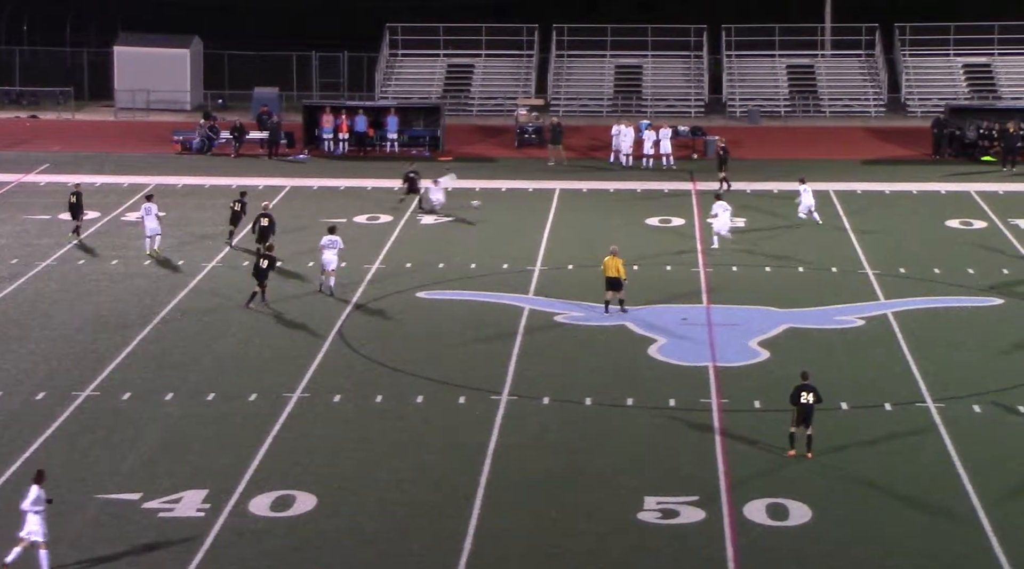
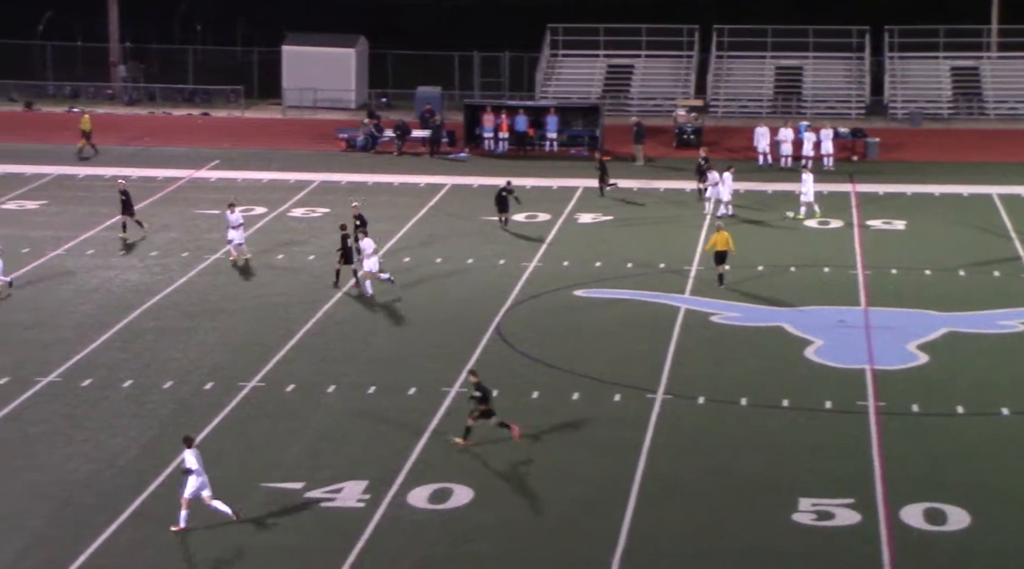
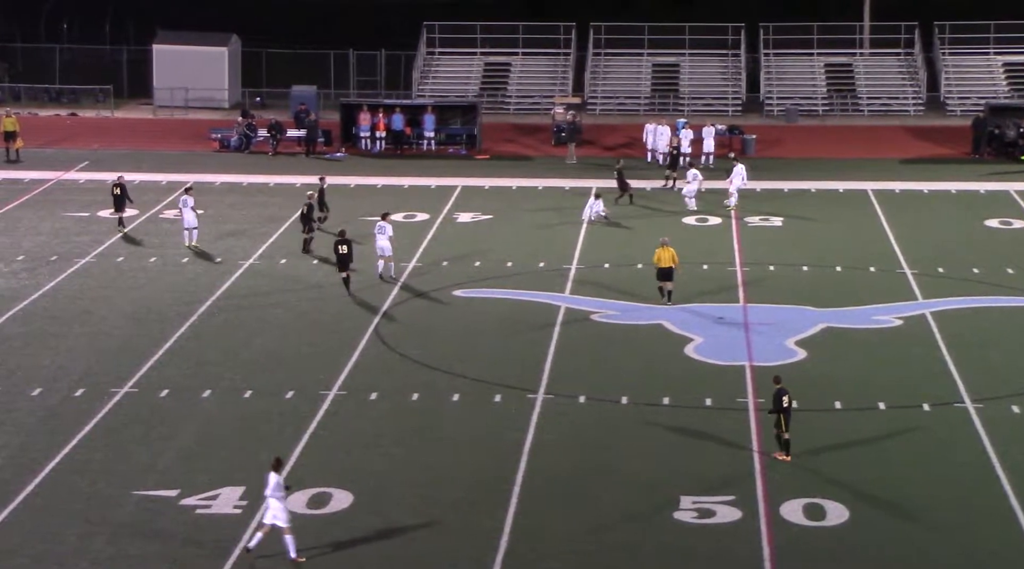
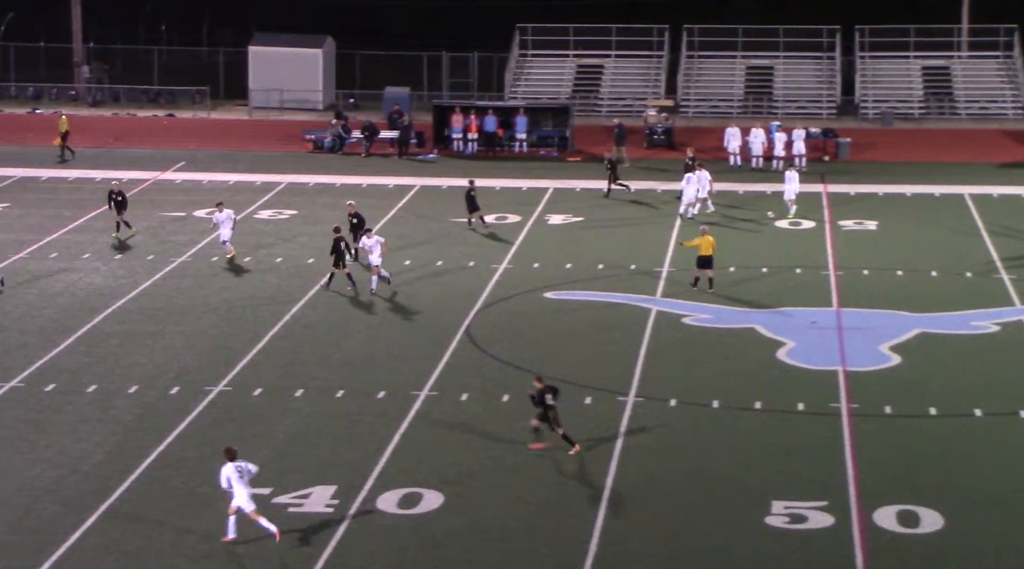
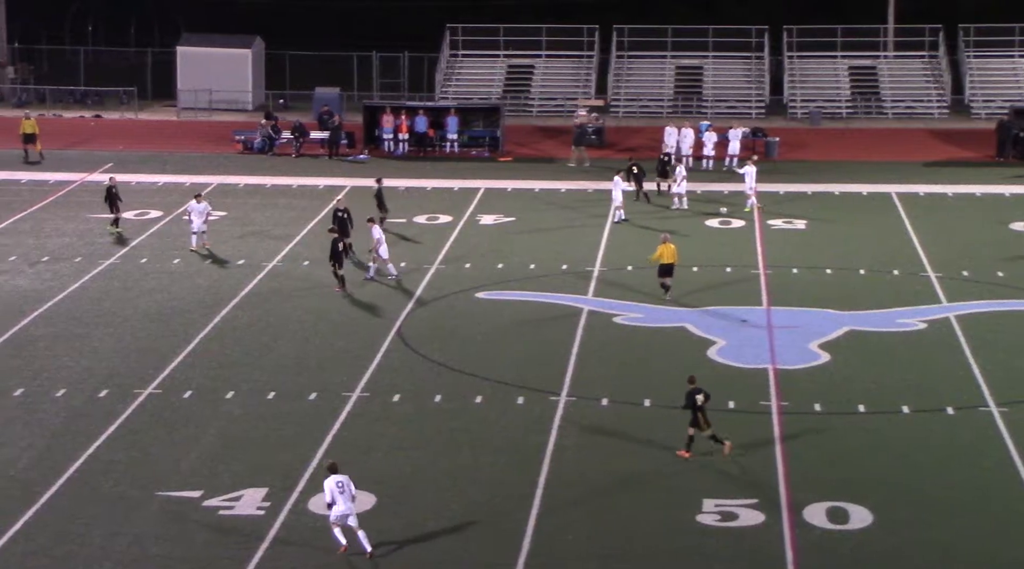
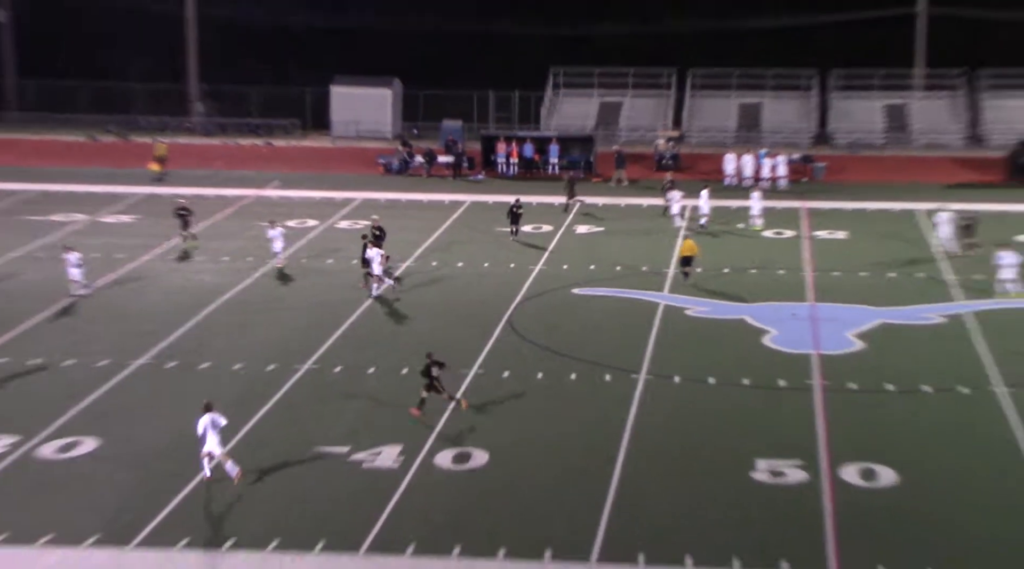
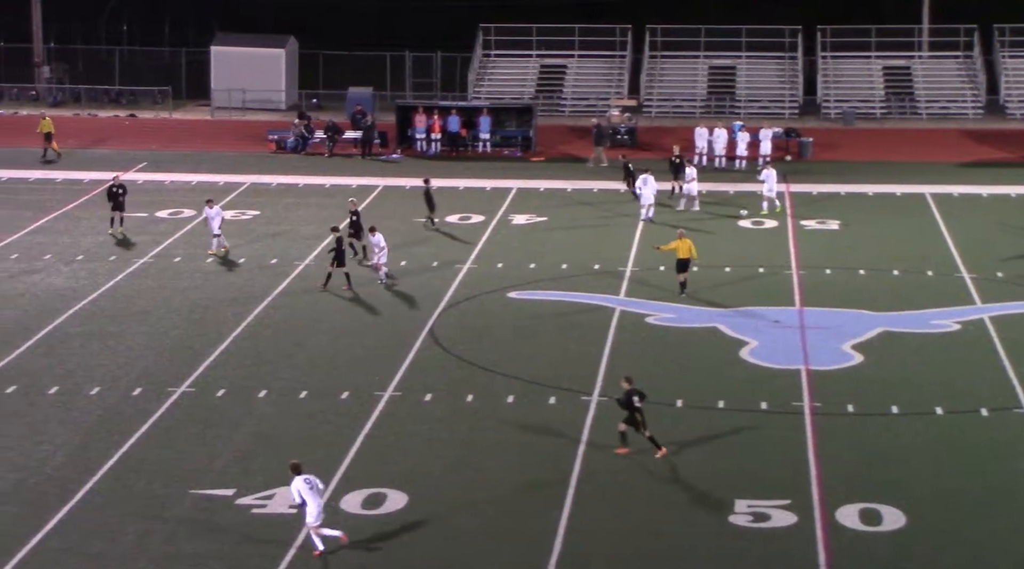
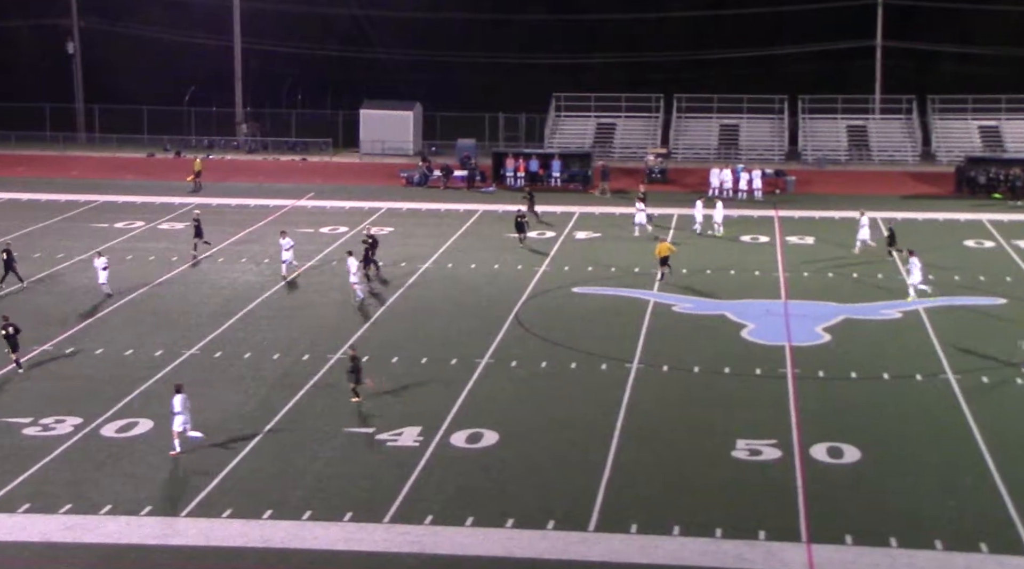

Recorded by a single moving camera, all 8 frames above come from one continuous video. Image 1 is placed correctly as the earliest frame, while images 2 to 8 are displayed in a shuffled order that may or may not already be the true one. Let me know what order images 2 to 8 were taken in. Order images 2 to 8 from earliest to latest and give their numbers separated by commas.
3, 5, 7, 4, 2, 6, 8
